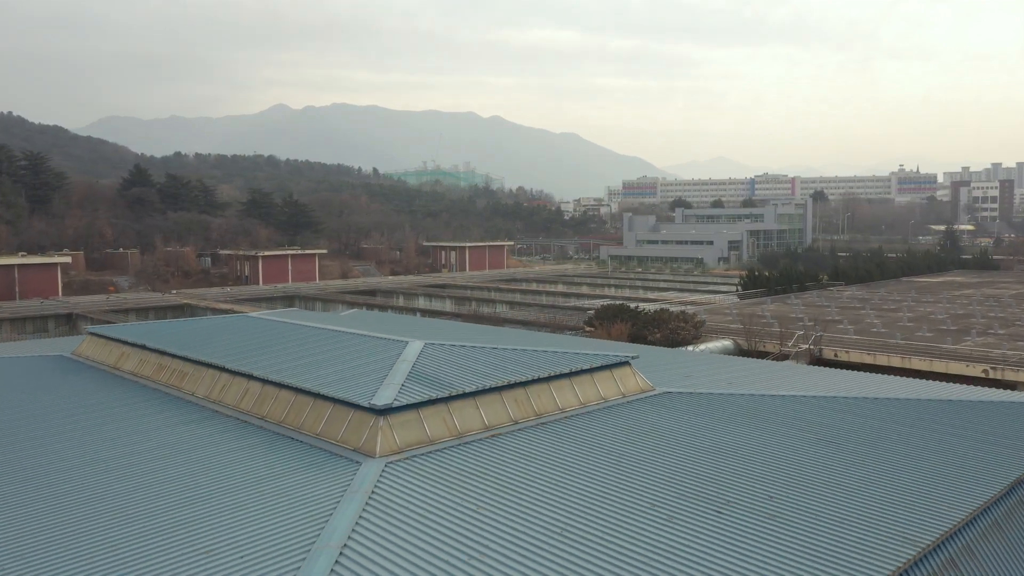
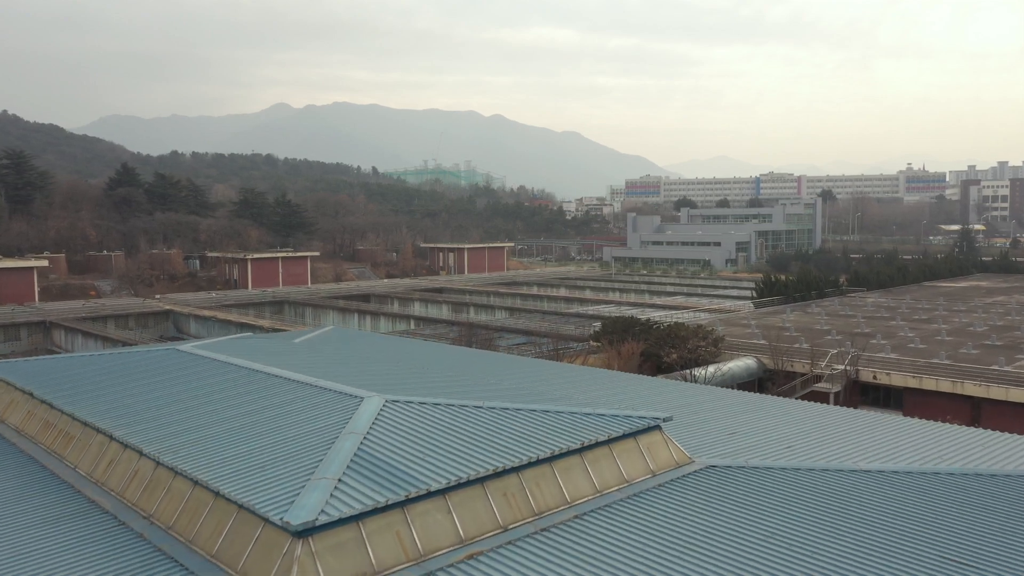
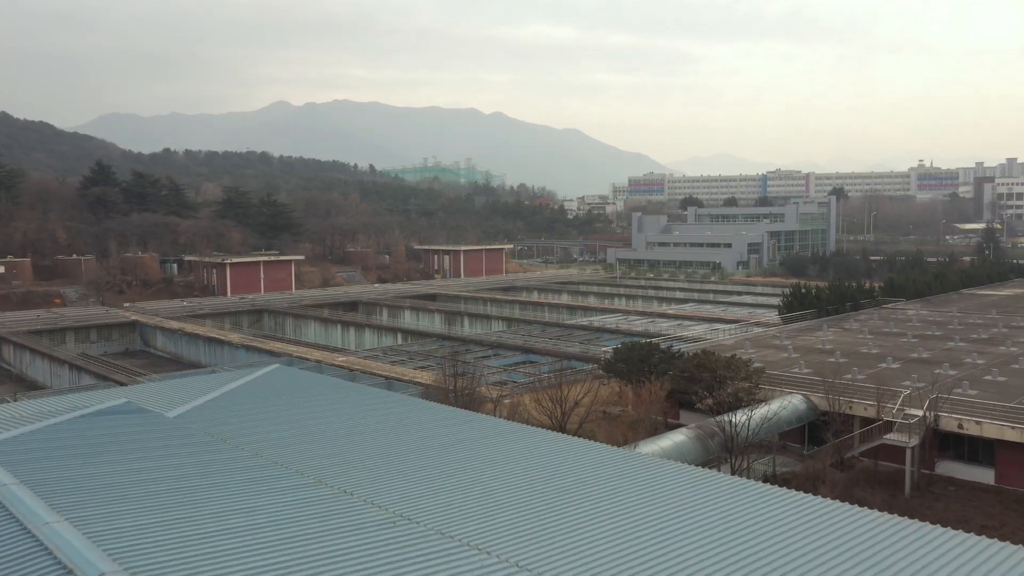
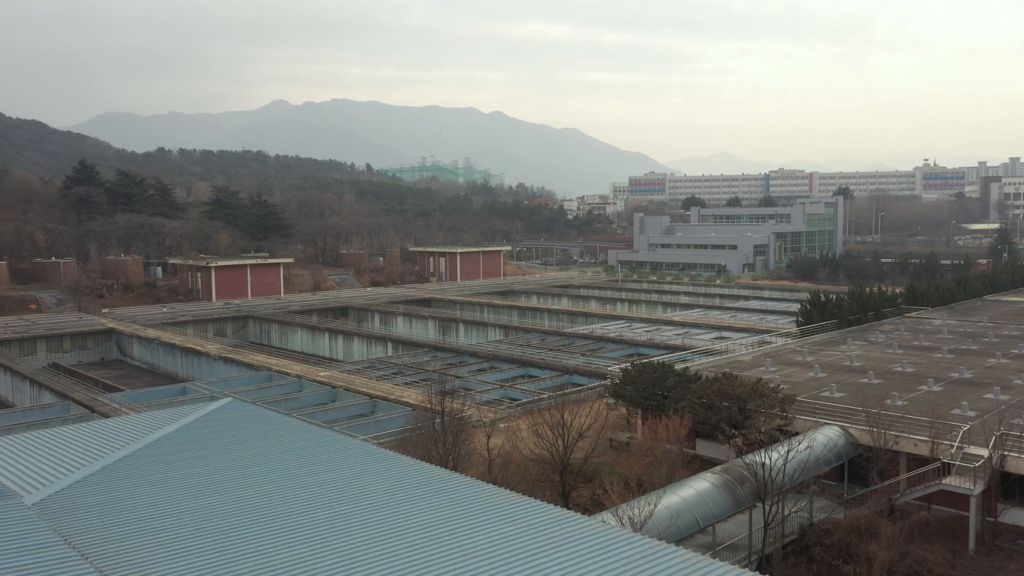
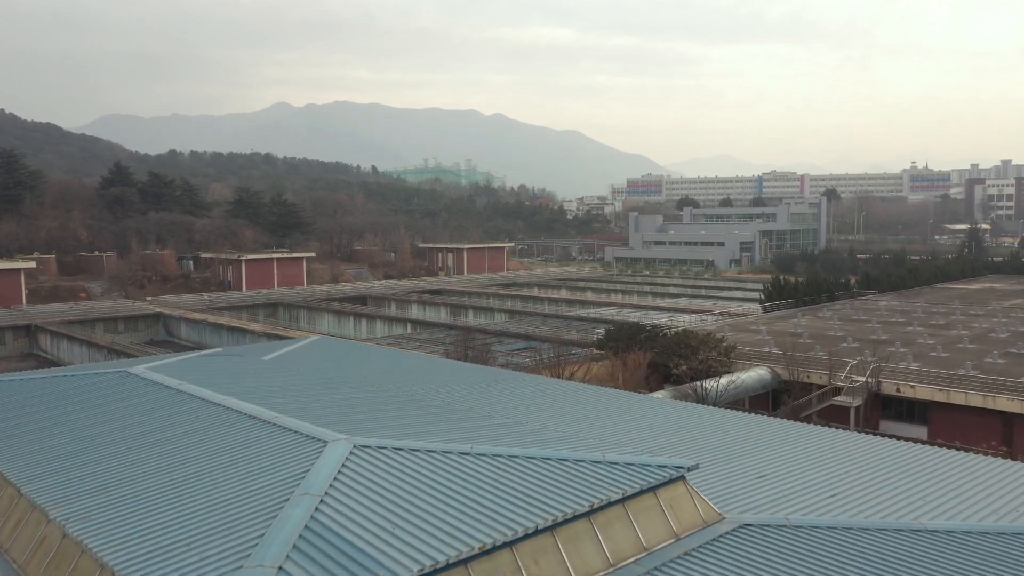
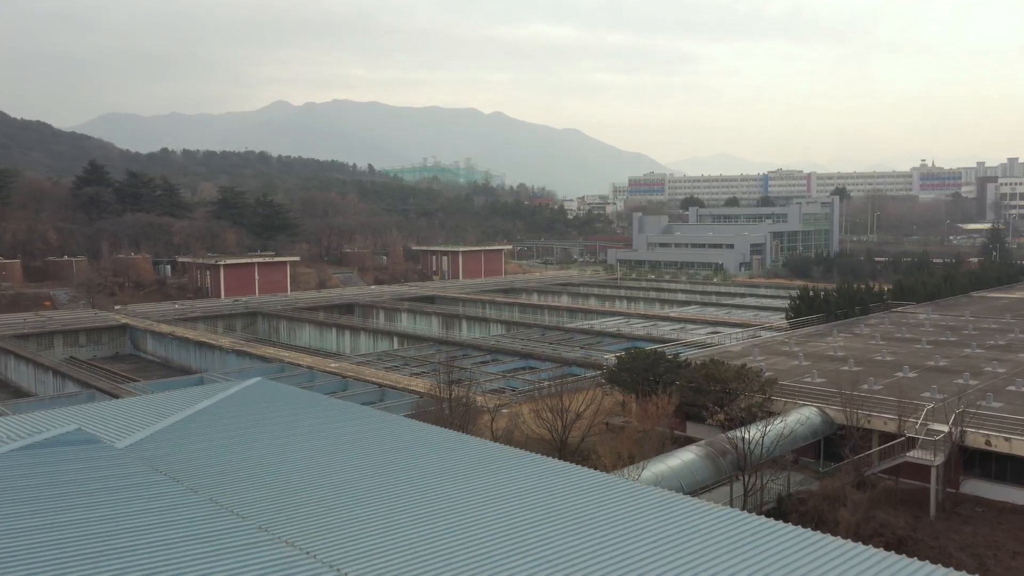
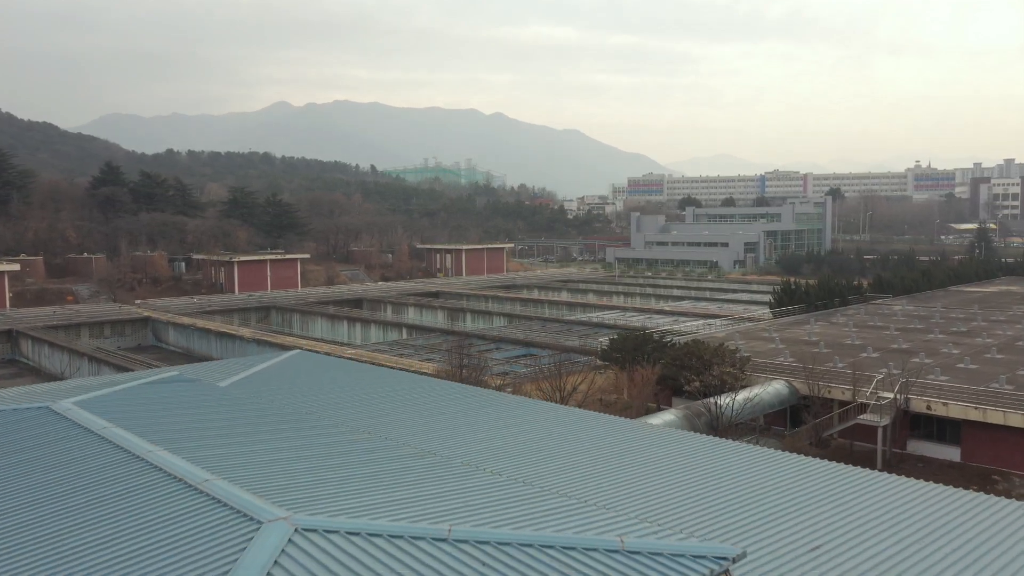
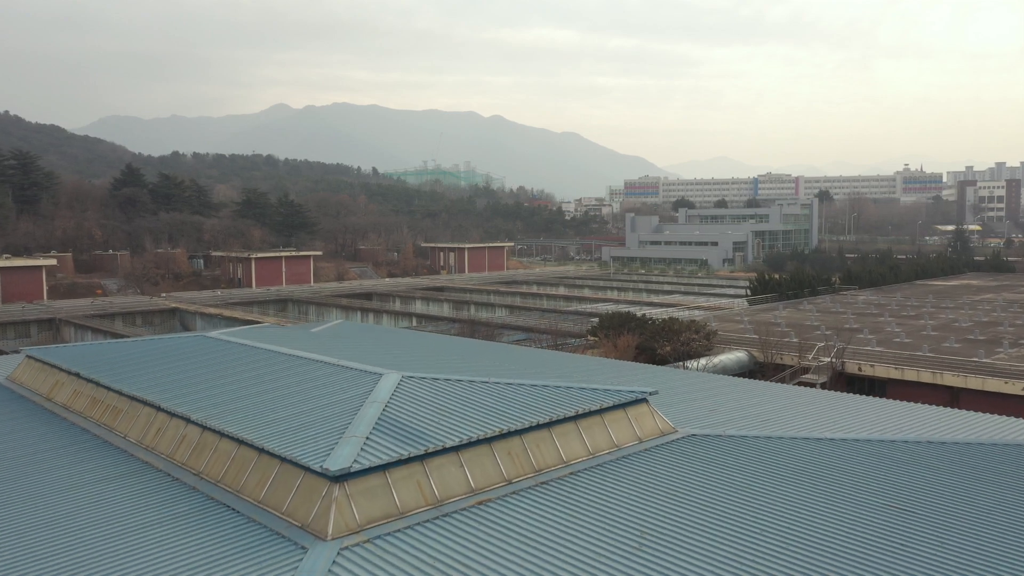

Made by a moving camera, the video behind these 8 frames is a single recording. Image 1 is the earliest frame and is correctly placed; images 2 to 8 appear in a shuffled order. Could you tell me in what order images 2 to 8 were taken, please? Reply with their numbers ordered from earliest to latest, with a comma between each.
8, 2, 5, 7, 3, 6, 4
